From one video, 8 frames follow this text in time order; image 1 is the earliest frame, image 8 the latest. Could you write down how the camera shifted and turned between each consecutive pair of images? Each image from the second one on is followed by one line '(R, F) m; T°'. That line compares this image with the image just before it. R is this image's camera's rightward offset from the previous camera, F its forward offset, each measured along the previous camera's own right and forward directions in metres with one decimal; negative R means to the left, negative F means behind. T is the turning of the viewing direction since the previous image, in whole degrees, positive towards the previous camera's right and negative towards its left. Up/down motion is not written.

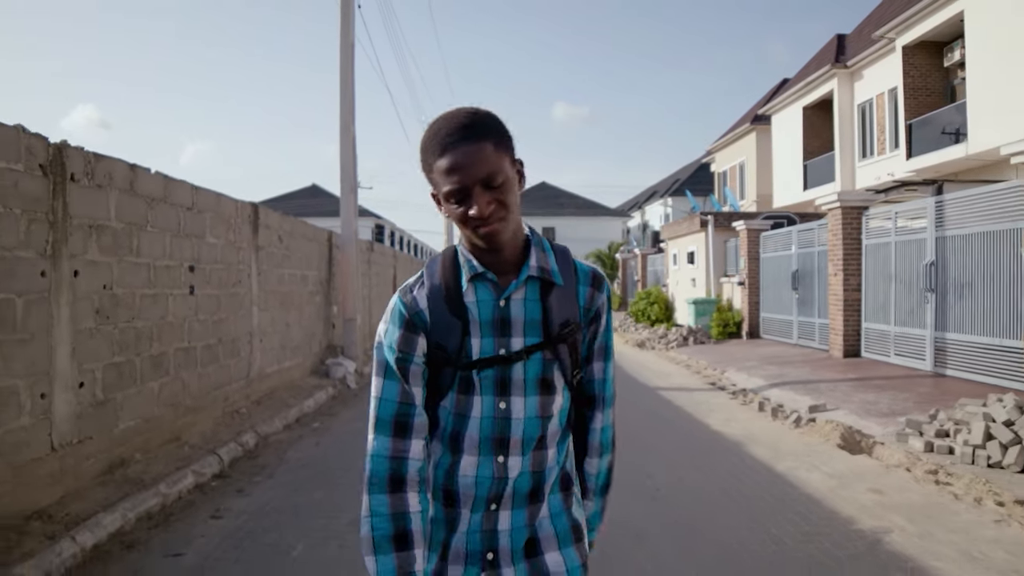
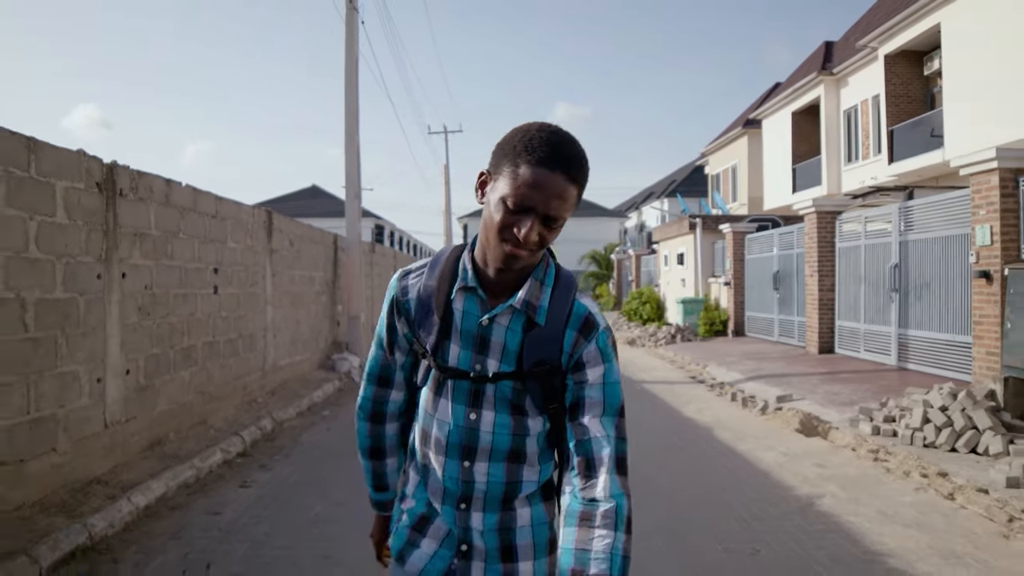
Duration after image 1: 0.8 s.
(+0.1, -0.7) m; 0°
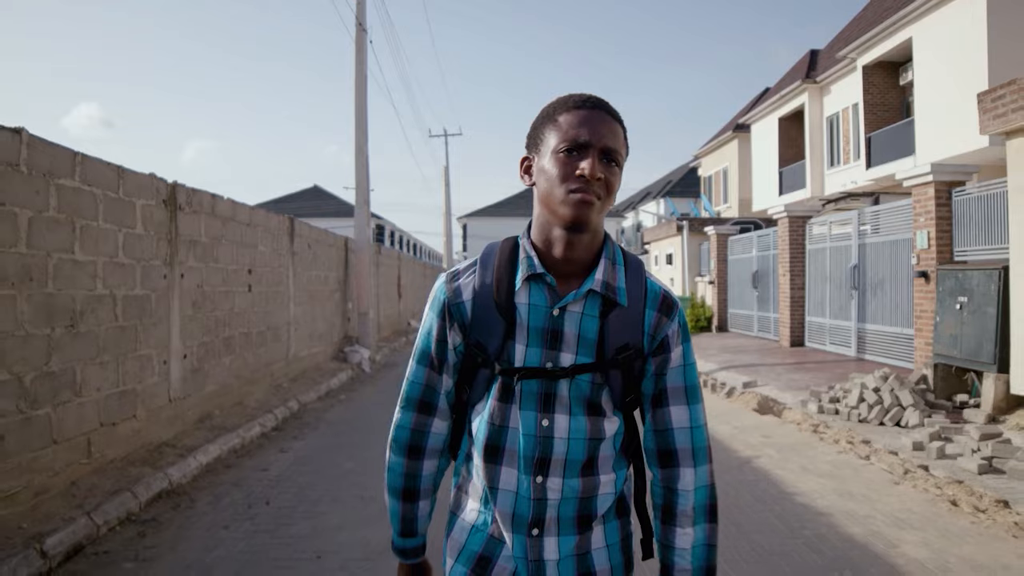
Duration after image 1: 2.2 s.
(+0.1, -1.1) m; 0°
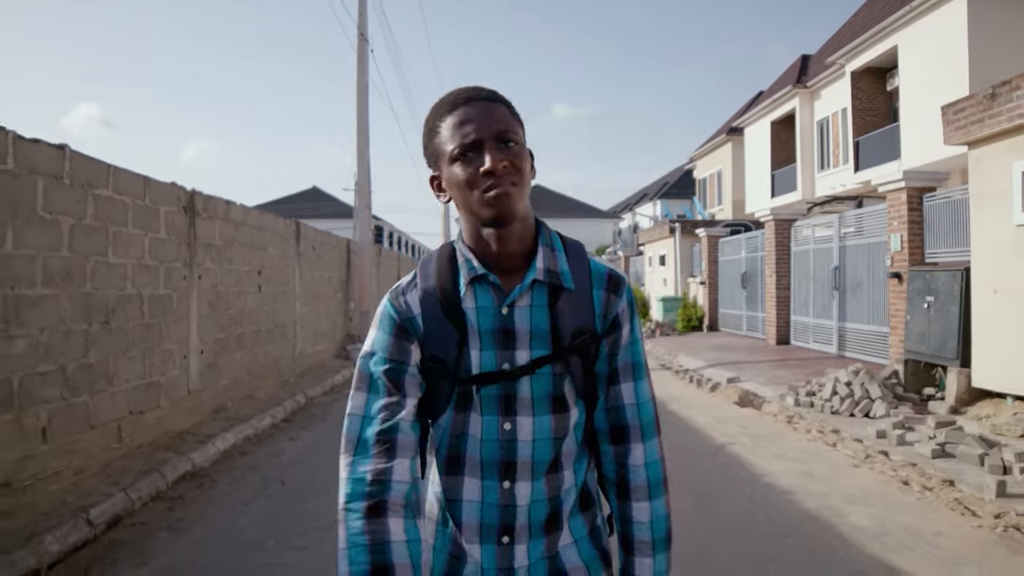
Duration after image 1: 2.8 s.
(0.0, -0.5) m; 0°
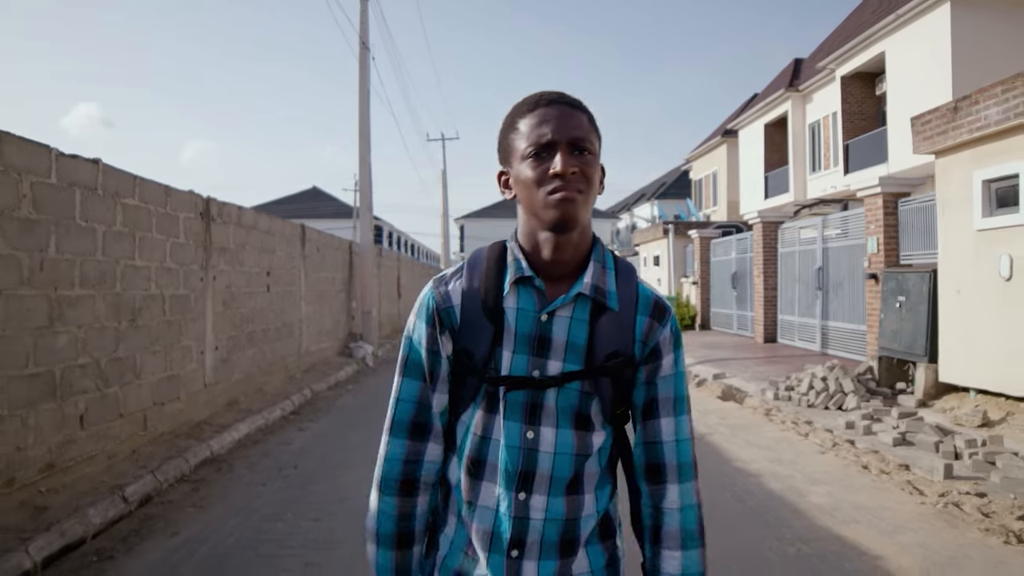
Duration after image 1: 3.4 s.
(+0.1, -0.5) m; 0°
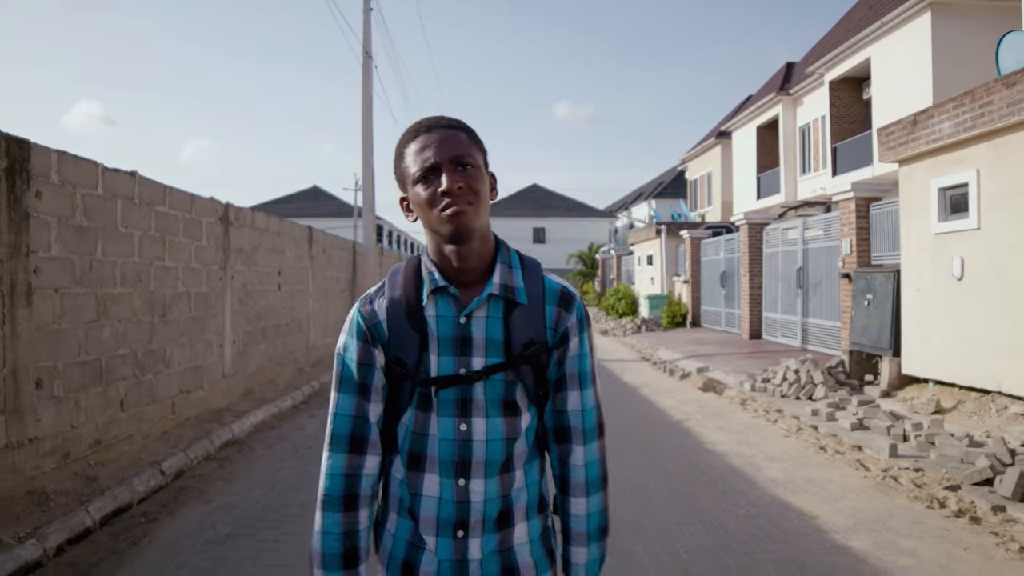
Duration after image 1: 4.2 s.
(+0.1, -0.7) m; 0°
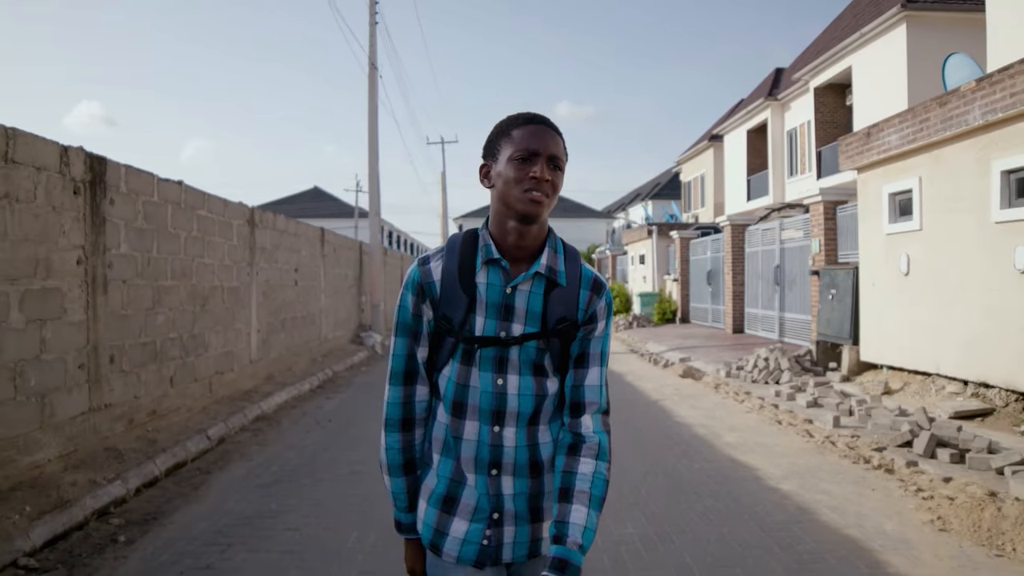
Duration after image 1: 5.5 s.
(0.0, -1.0) m; 0°
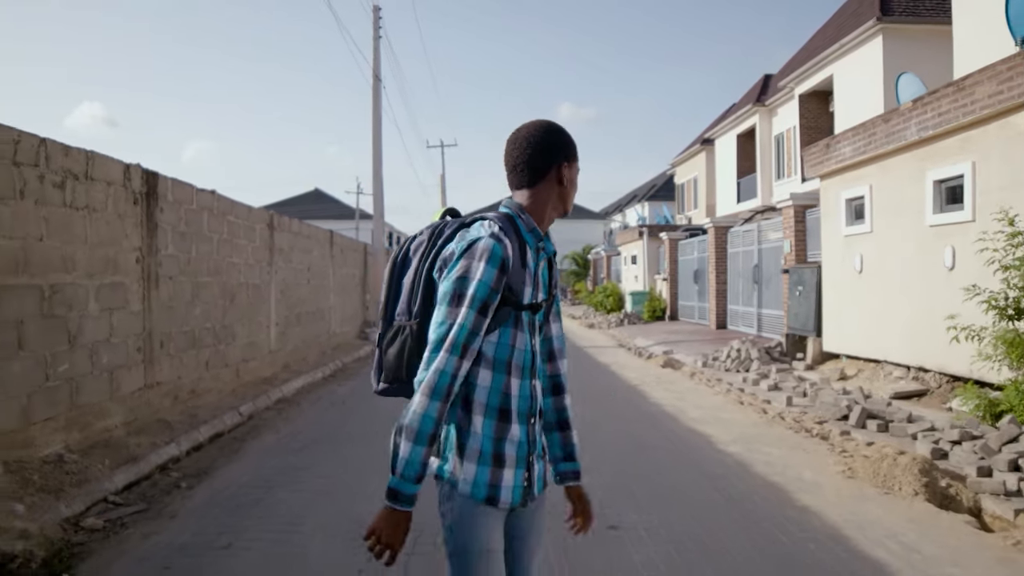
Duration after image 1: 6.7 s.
(+0.1, -1.0) m; 0°
